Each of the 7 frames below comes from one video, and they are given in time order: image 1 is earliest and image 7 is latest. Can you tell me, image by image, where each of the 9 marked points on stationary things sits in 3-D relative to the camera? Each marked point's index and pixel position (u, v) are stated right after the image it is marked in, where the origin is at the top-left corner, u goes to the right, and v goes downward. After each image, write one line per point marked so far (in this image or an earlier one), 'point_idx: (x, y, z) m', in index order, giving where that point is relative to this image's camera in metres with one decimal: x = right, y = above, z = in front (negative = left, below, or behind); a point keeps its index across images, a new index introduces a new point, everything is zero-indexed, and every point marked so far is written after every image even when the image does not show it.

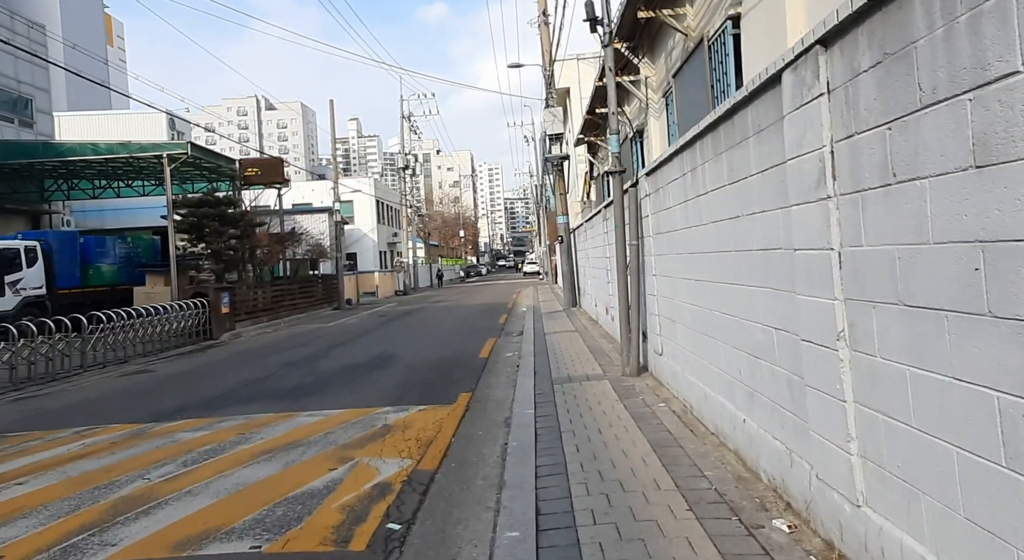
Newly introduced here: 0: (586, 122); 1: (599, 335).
0: (+2.0, +4.3, +16.4) m
1: (+1.8, -1.1, +12.3) m
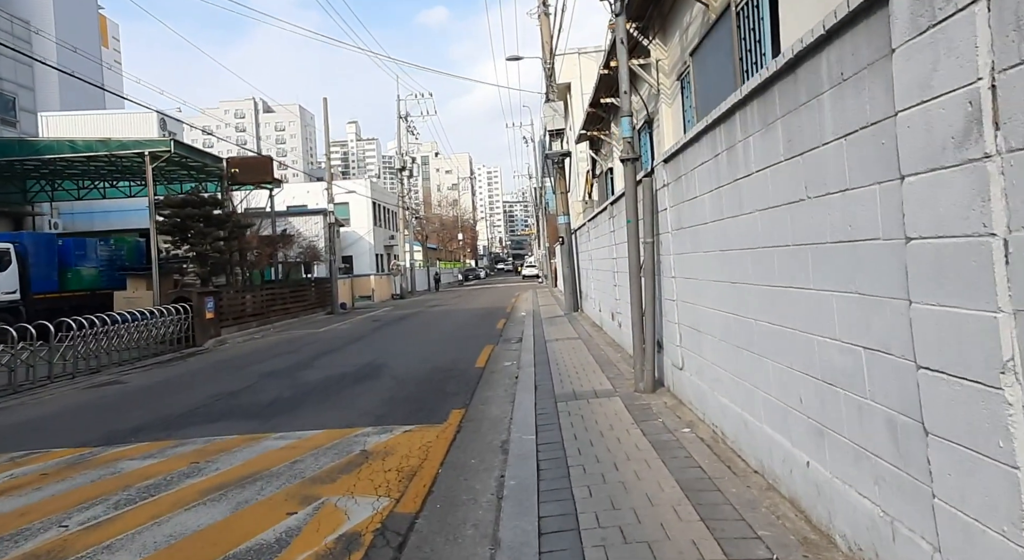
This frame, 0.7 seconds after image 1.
0: (+2.0, +4.3, +15.5) m
1: (+1.8, -1.2, +11.3) m
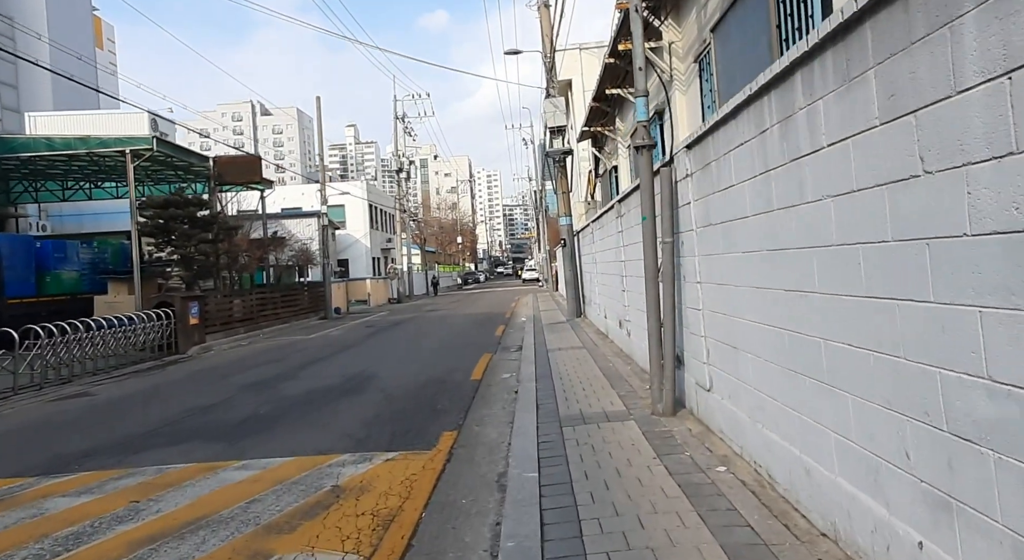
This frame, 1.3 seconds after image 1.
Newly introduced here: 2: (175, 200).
0: (+2.0, +4.2, +14.6) m
1: (+1.7, -1.3, +10.4) m
2: (-11.0, +2.6, +19.3) m
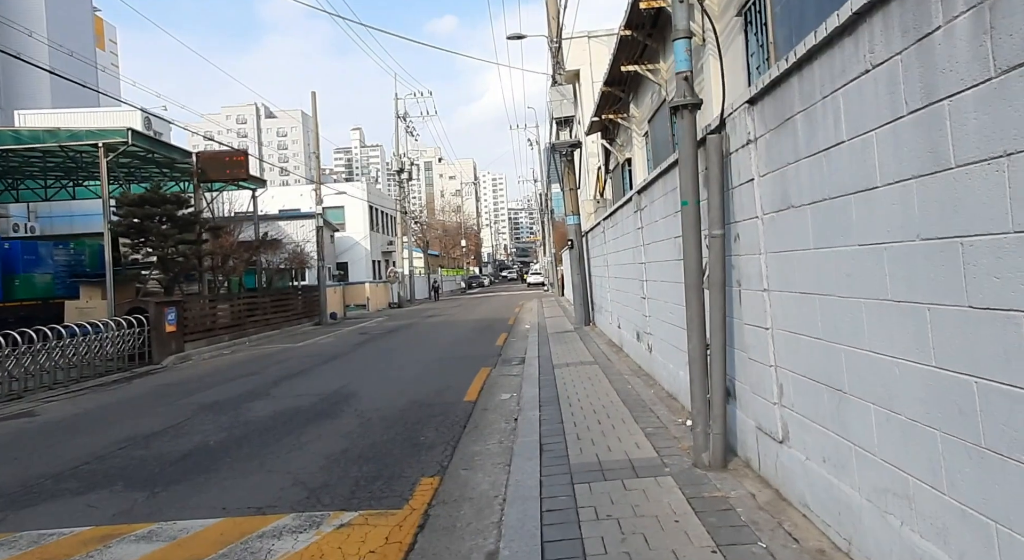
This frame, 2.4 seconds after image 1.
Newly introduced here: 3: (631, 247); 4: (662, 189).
0: (+2.0, +4.1, +13.2) m
1: (+1.8, -1.4, +8.9) m
2: (-10.9, +2.5, +17.9) m
3: (+1.9, +0.5, +9.4) m
4: (+1.7, +1.1, +6.9) m
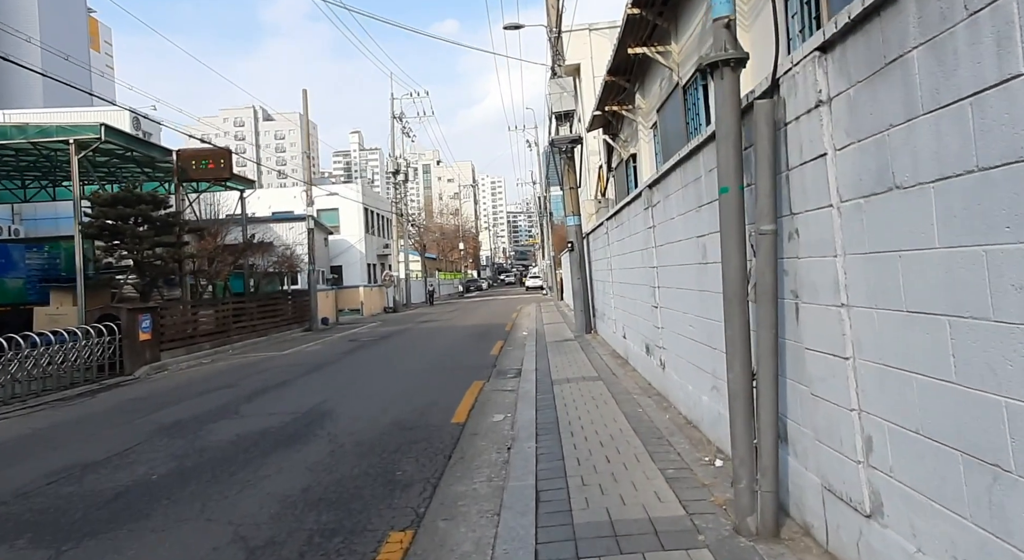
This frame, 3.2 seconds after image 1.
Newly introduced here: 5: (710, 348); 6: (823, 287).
0: (+1.9, +3.9, +12.2) m
1: (+1.7, -1.4, +7.9) m
2: (-11.0, +2.3, +16.9) m
3: (+1.8, +0.4, +8.4) m
4: (+1.7, +1.0, +5.9) m
5: (+1.7, -0.6, +5.2) m
6: (+1.5, 0.0, +3.0) m
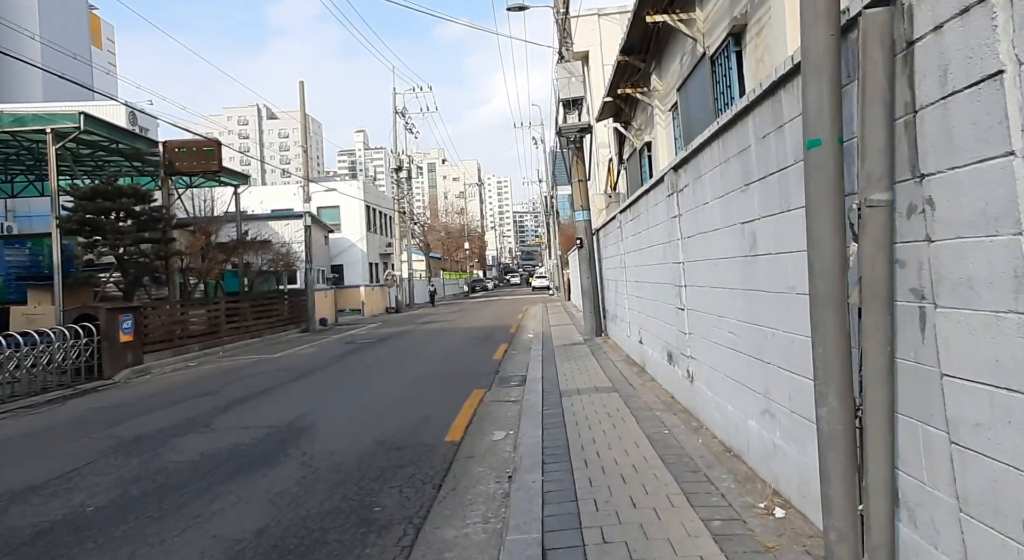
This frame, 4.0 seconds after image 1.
0: (+2.0, +4.0, +11.1) m
1: (+1.7, -1.4, +6.9) m
2: (-10.9, +2.4, +16.0) m
3: (+1.8, +0.5, +7.4) m
4: (+1.7, +1.0, +4.8) m
5: (+1.7, -0.6, +4.2) m
6: (+1.5, 0.0, +1.9) m
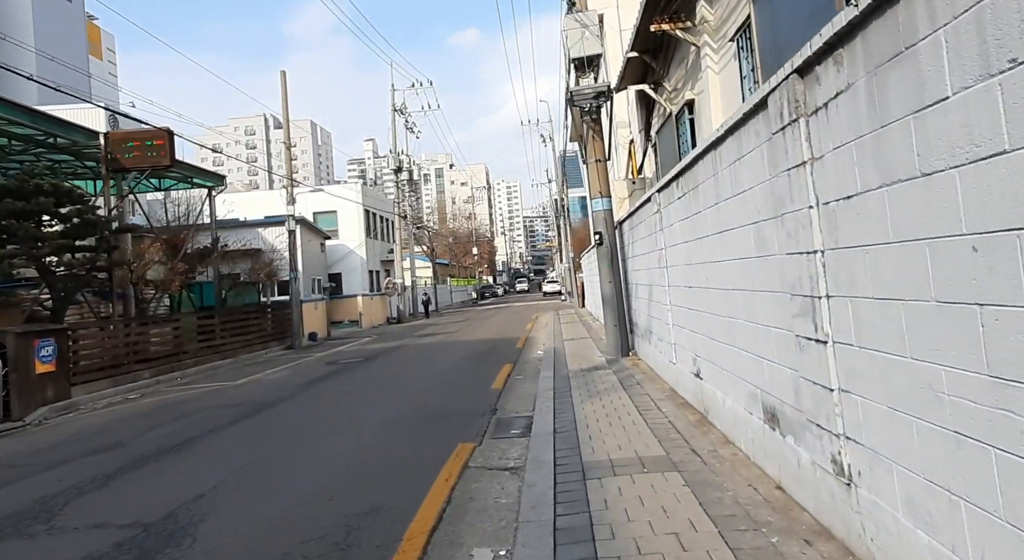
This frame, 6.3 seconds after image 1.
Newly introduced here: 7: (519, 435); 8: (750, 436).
0: (+1.9, +3.9, +8.1) m
1: (+1.6, -1.5, +3.8) m
2: (-10.8, +2.0, +13.2) m
3: (+1.7, +0.4, +4.3) m
4: (+1.5, +1.0, +1.8) m
5: (+1.6, -0.6, +1.1) m
6: (+1.3, 0.0, -1.1) m
7: (+0.1, -1.9, +7.5) m
8: (+1.9, -1.3, +4.8) m
